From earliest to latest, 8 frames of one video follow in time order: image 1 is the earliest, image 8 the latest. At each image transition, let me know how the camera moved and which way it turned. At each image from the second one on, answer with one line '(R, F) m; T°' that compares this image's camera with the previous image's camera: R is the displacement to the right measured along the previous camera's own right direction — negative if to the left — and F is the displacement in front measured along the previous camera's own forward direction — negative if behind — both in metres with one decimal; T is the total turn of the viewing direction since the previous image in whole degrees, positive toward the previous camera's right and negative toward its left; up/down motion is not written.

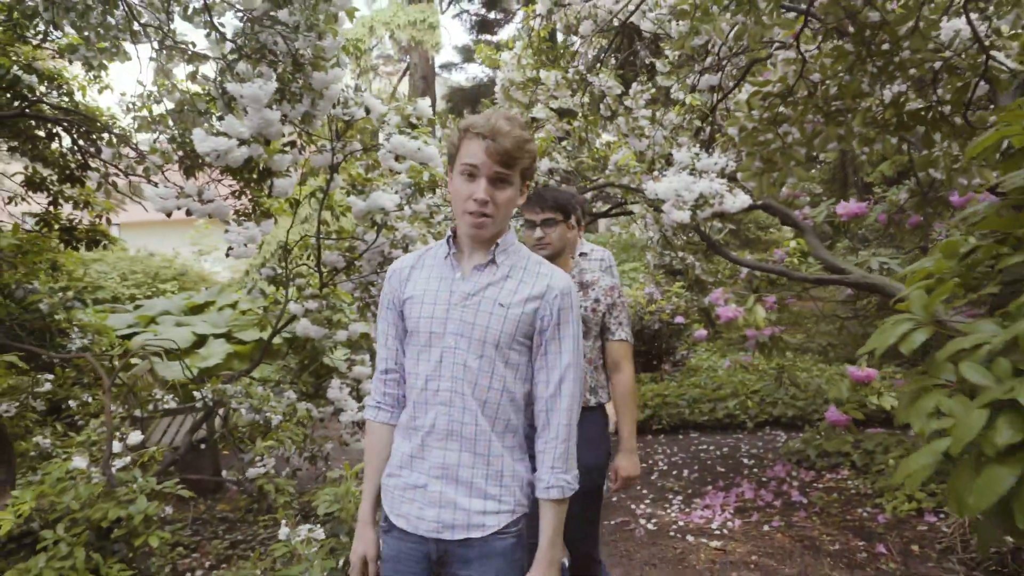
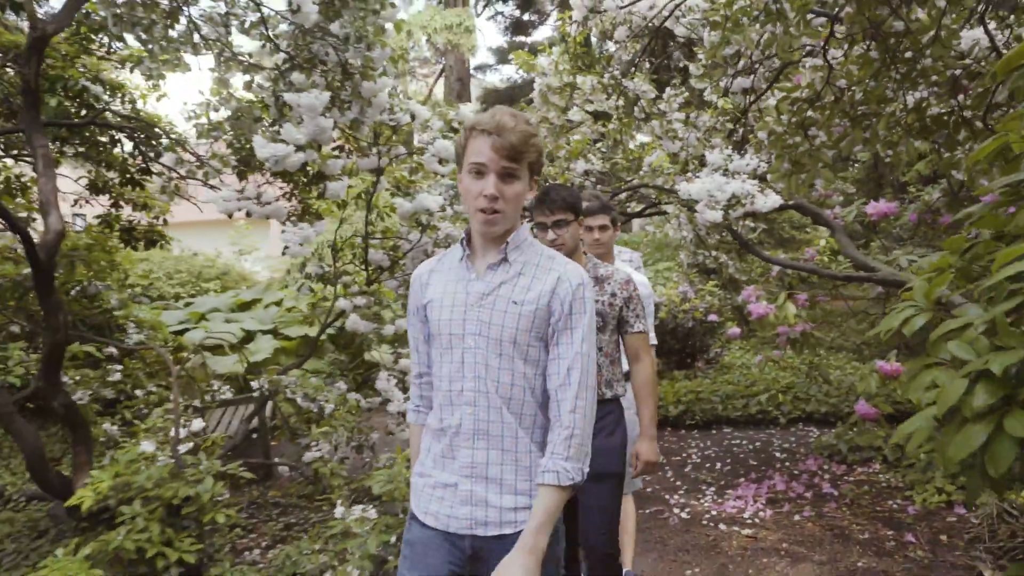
(0.0, -0.2) m; -2°
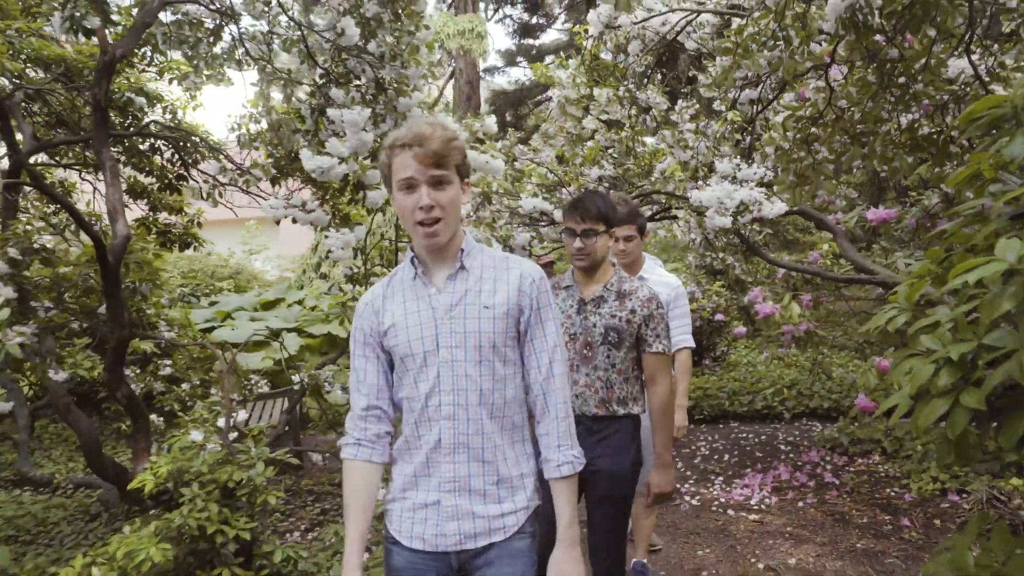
(-0.1, -0.3) m; 0°
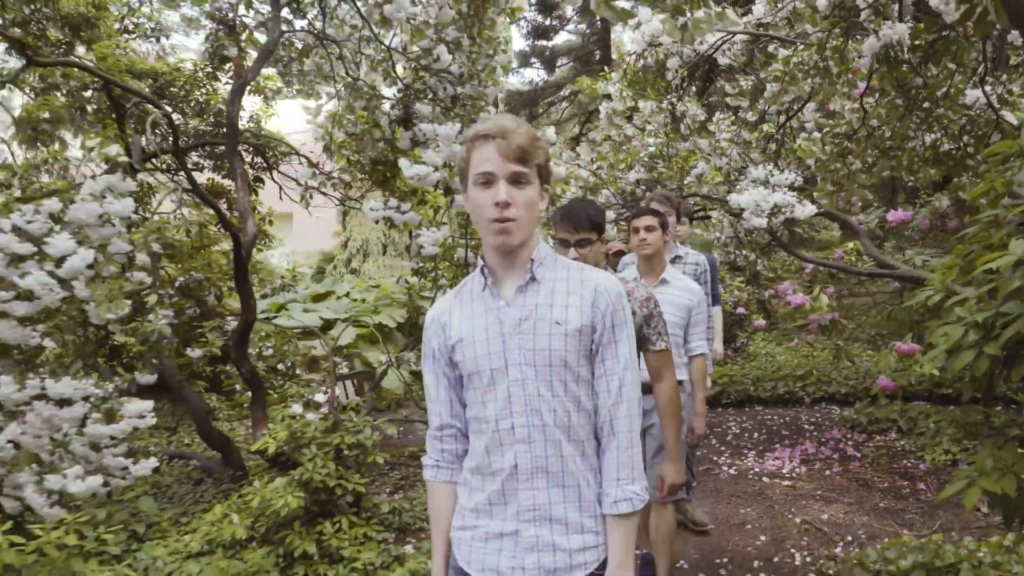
(-0.3, -0.5) m; 0°
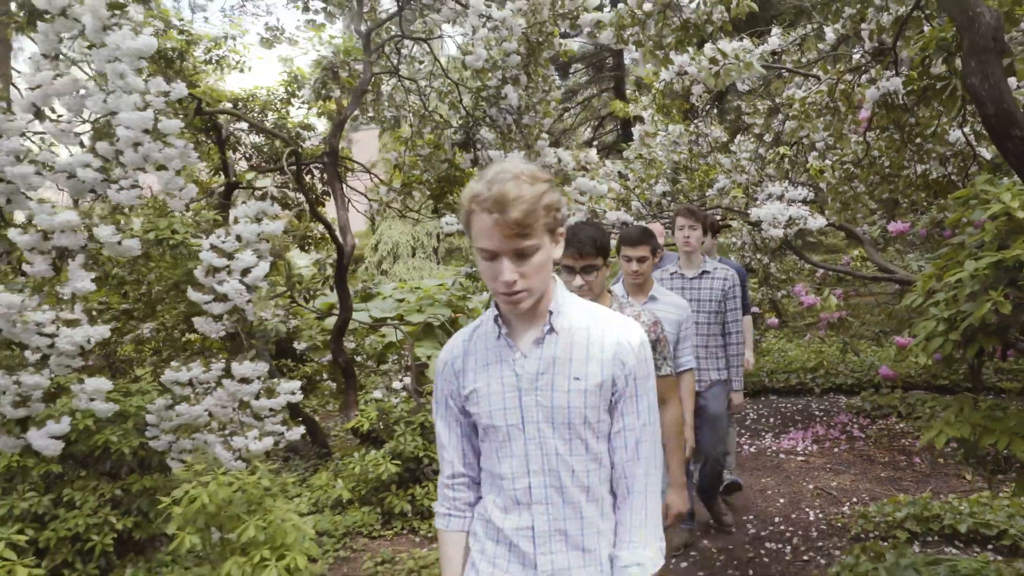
(-0.3, -0.7) m; 0°
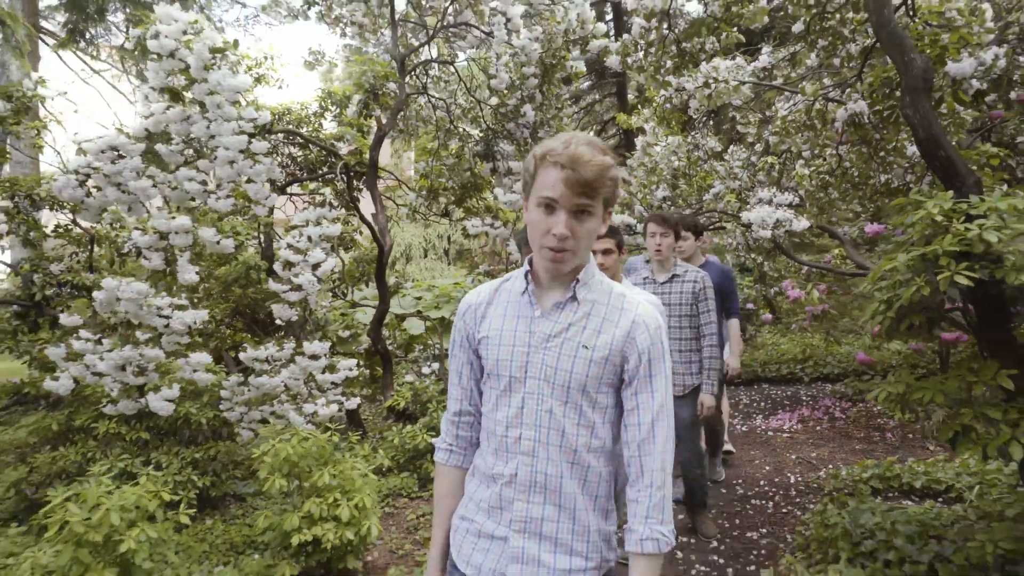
(-0.1, -0.6) m; 0°
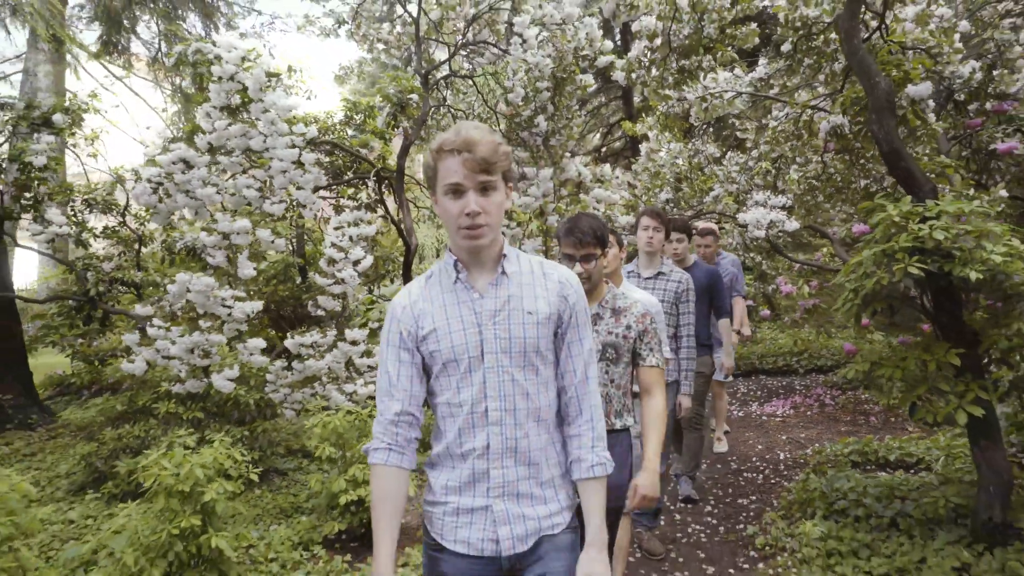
(-0.1, -0.5) m; 0°
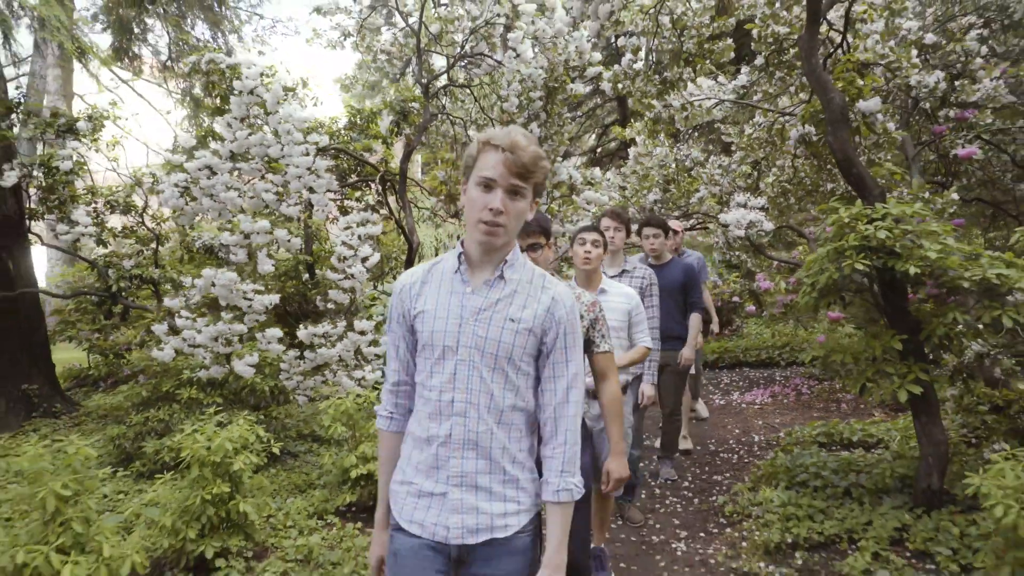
(0.0, -0.4) m; 0°
